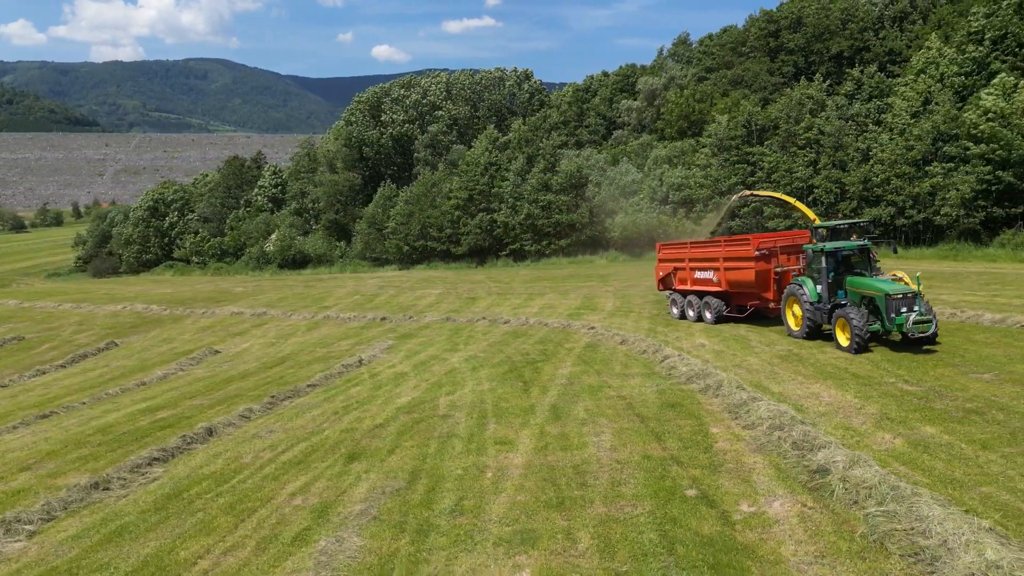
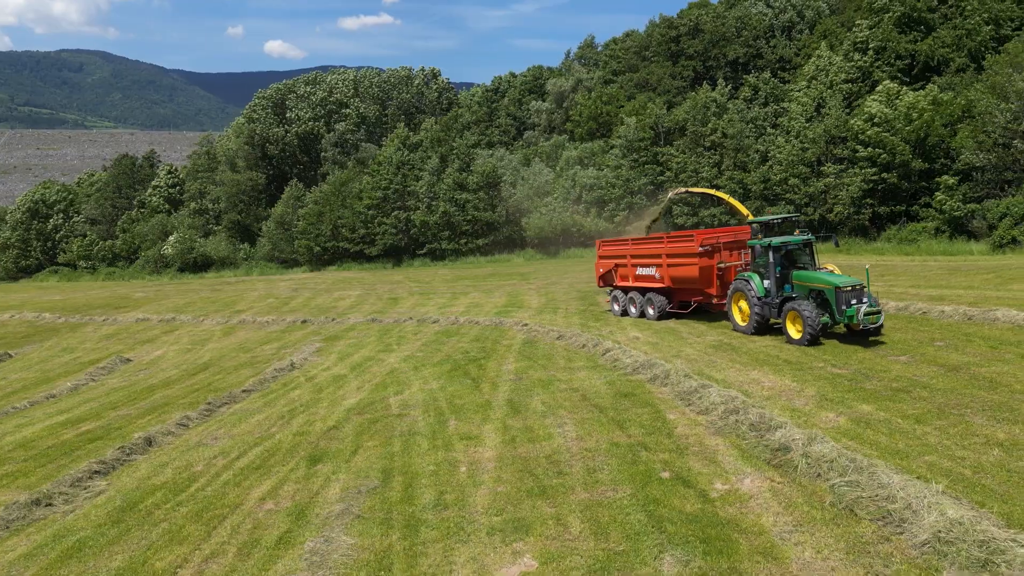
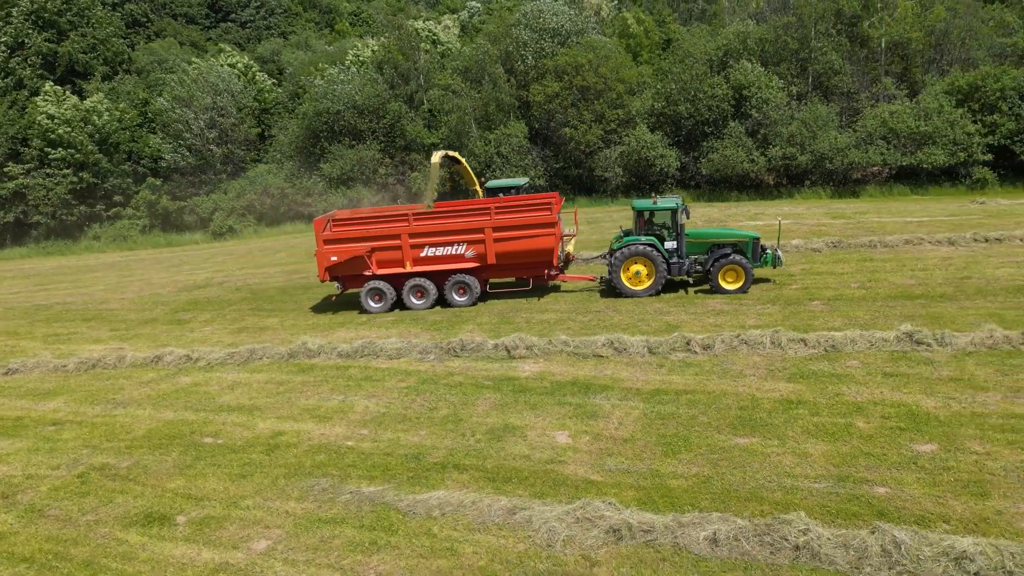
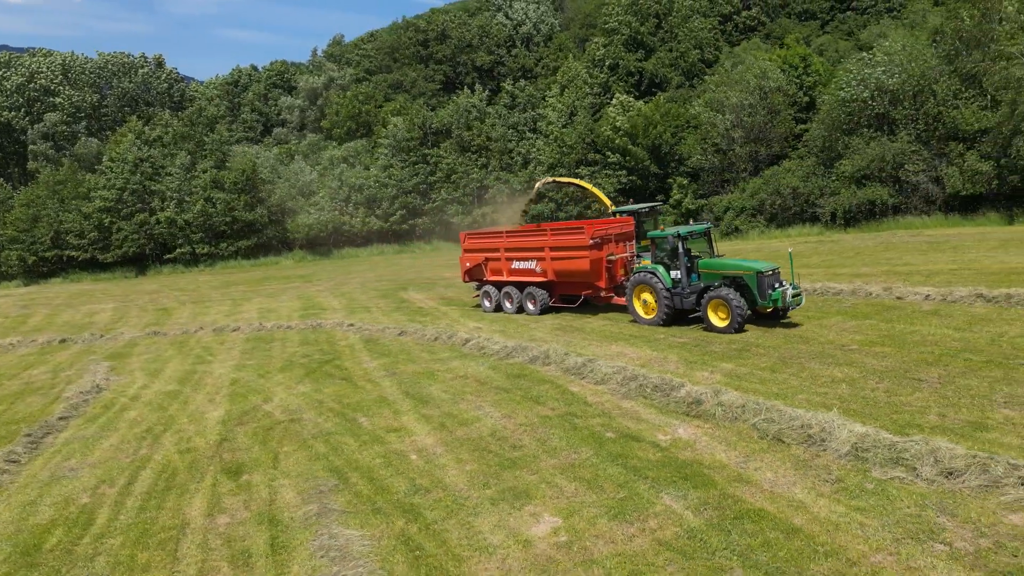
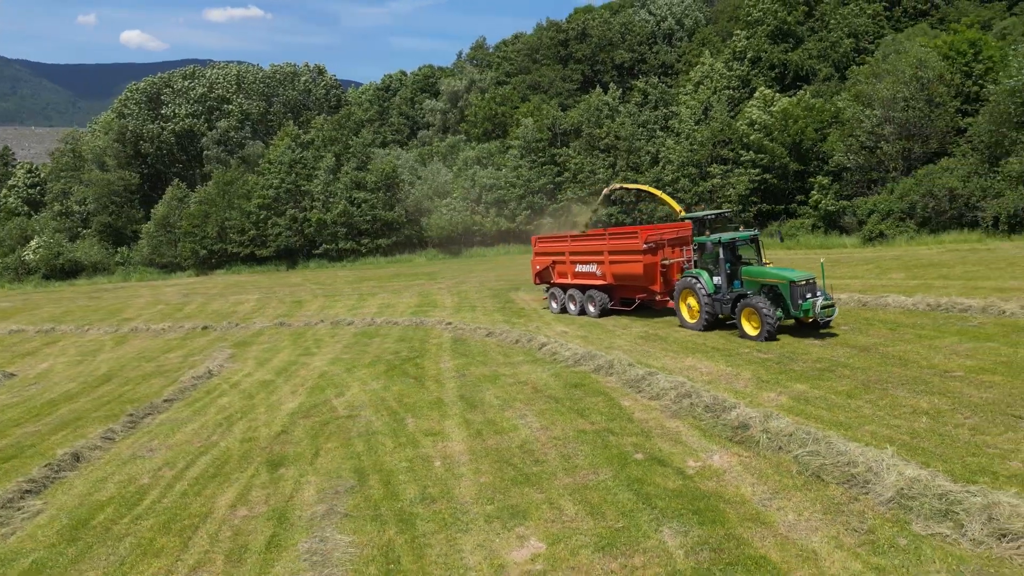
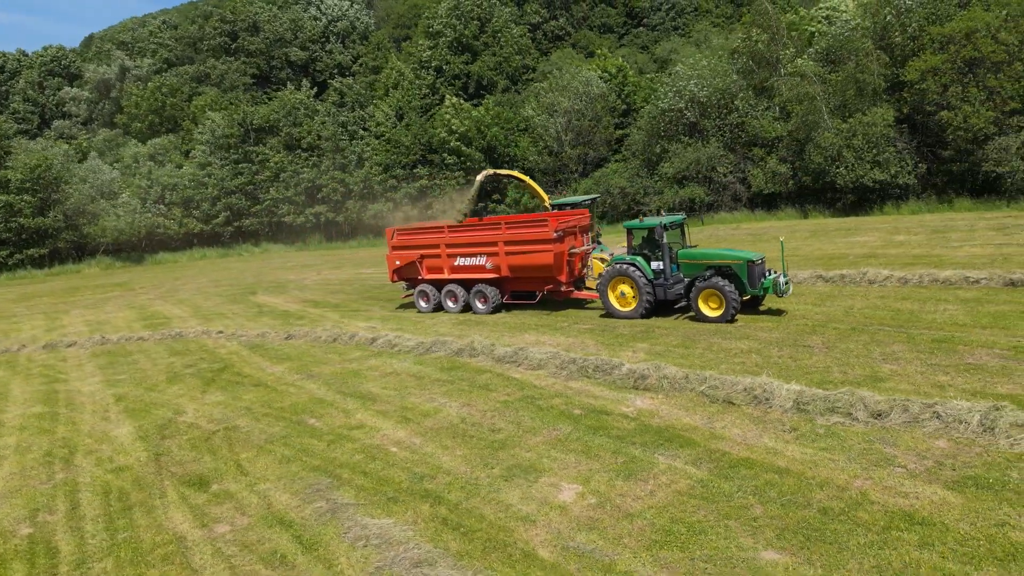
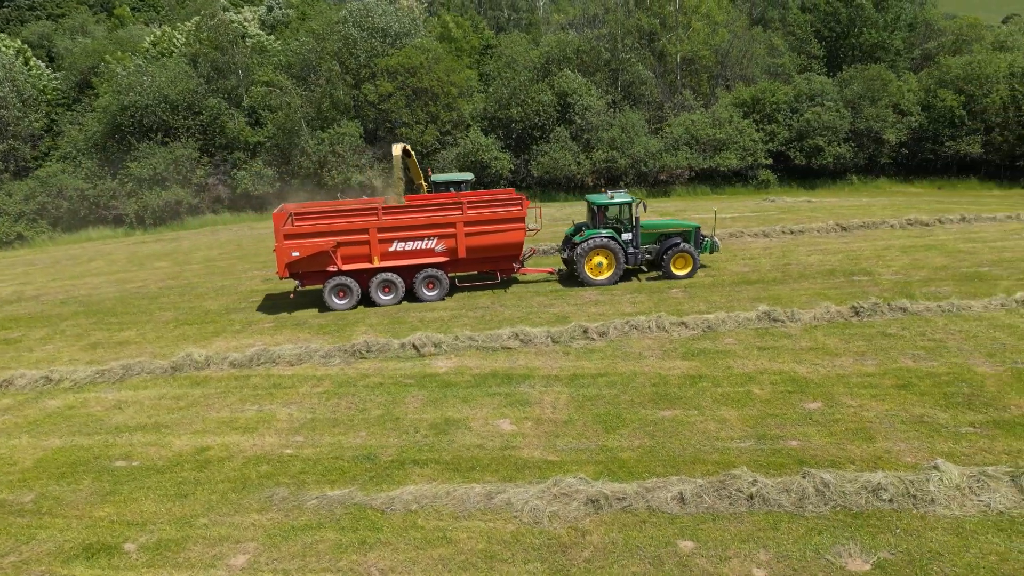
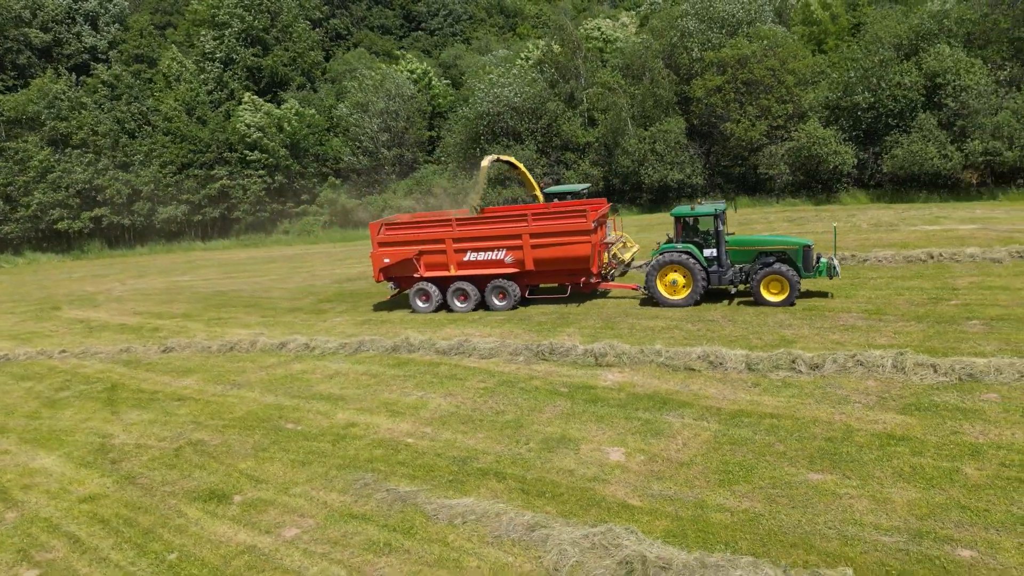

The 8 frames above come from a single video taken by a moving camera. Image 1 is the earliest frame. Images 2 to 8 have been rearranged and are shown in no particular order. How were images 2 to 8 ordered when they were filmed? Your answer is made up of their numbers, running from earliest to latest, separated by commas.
2, 5, 4, 6, 8, 3, 7
